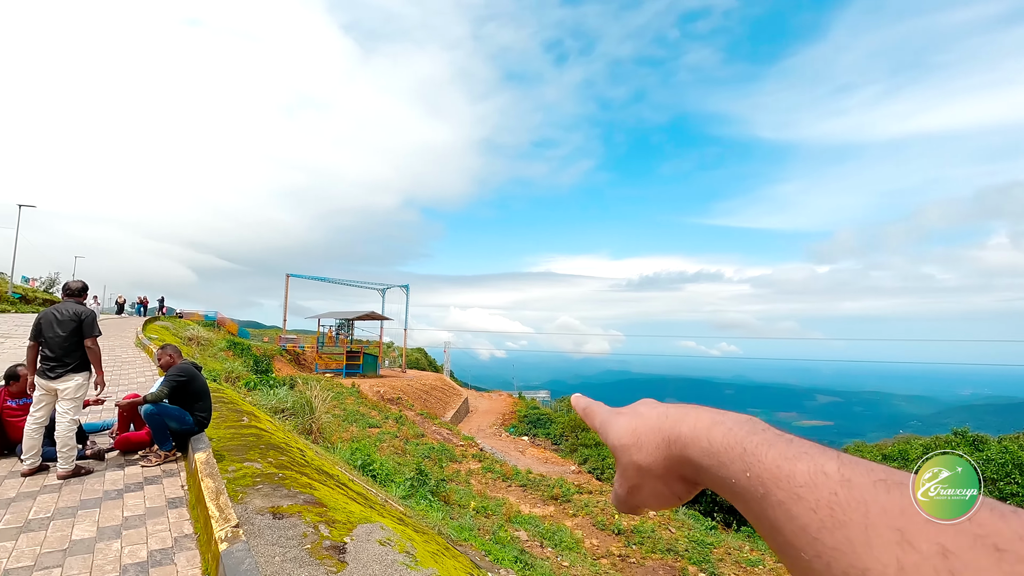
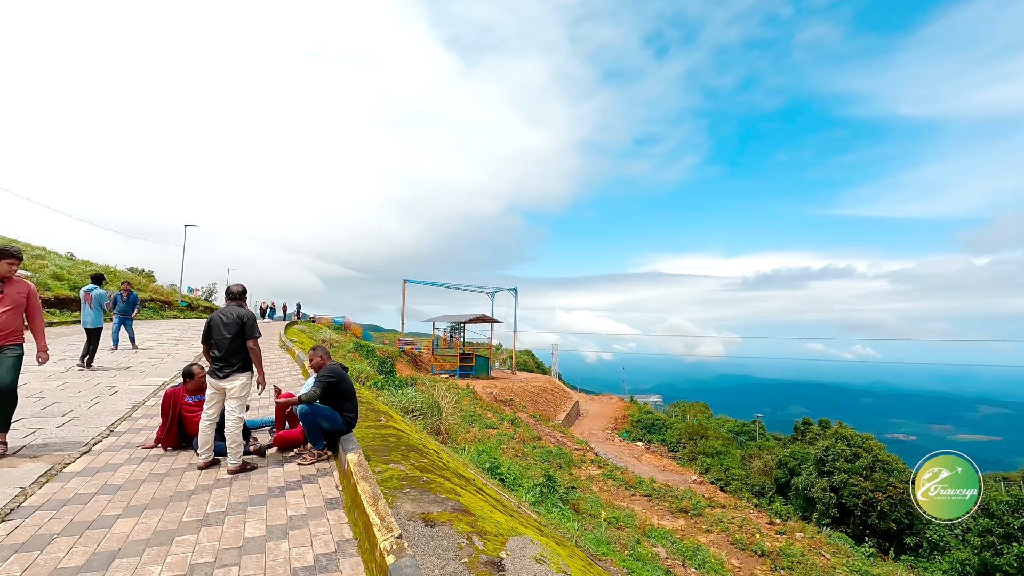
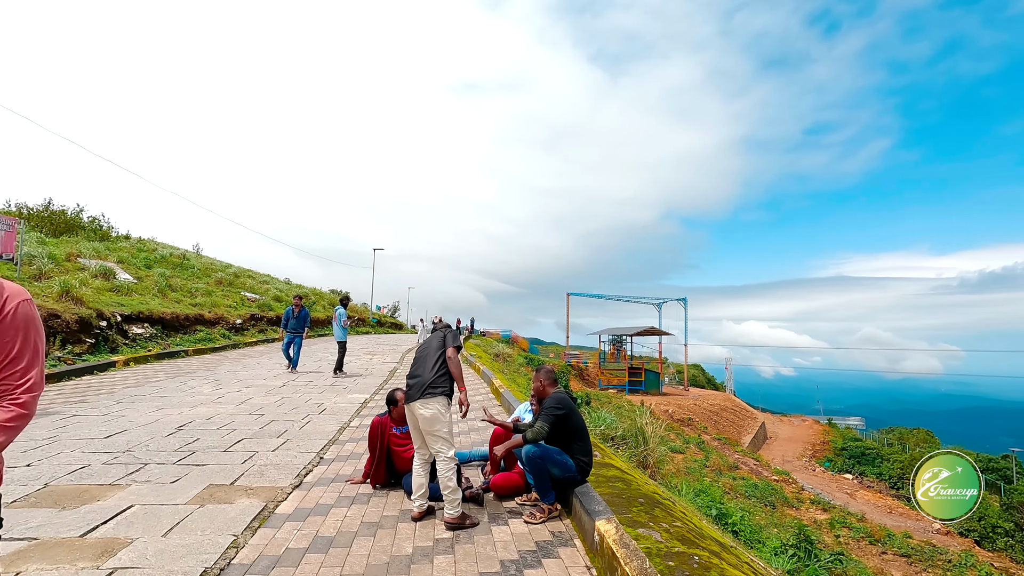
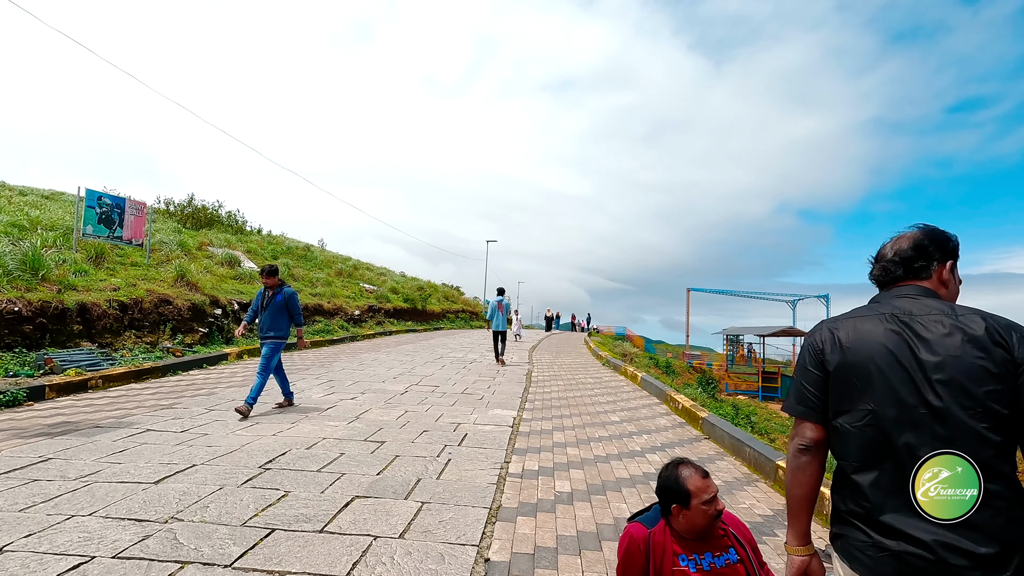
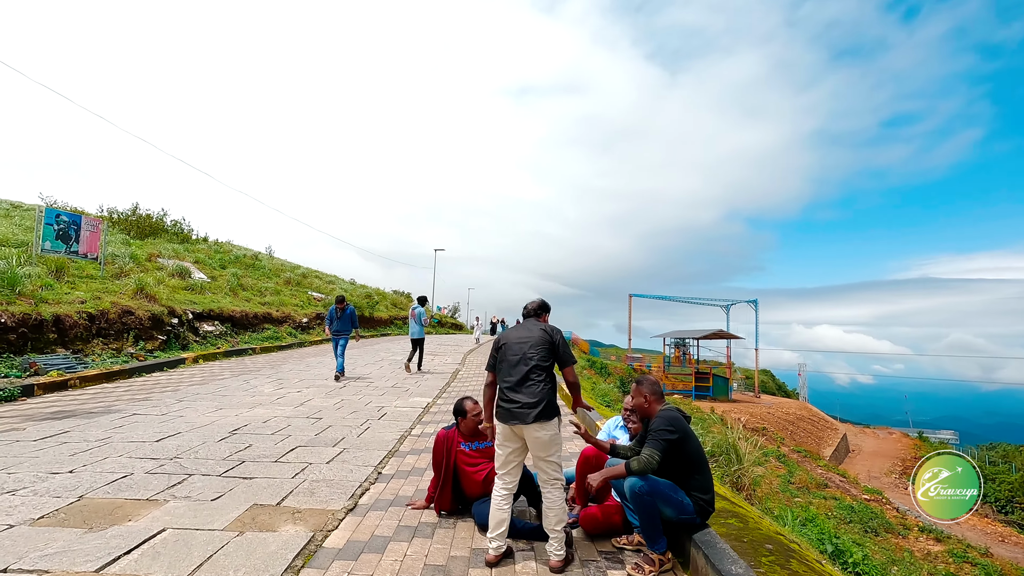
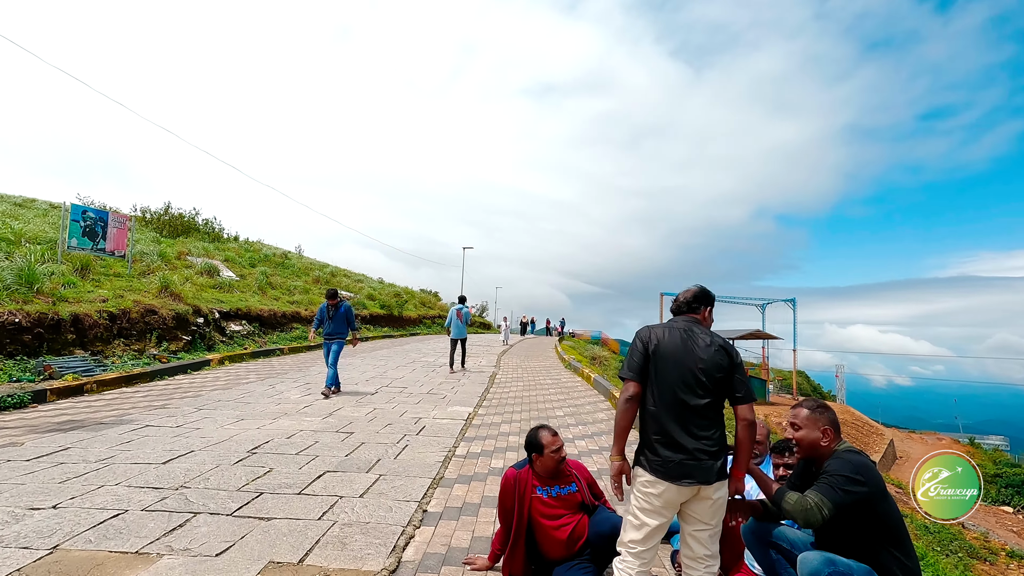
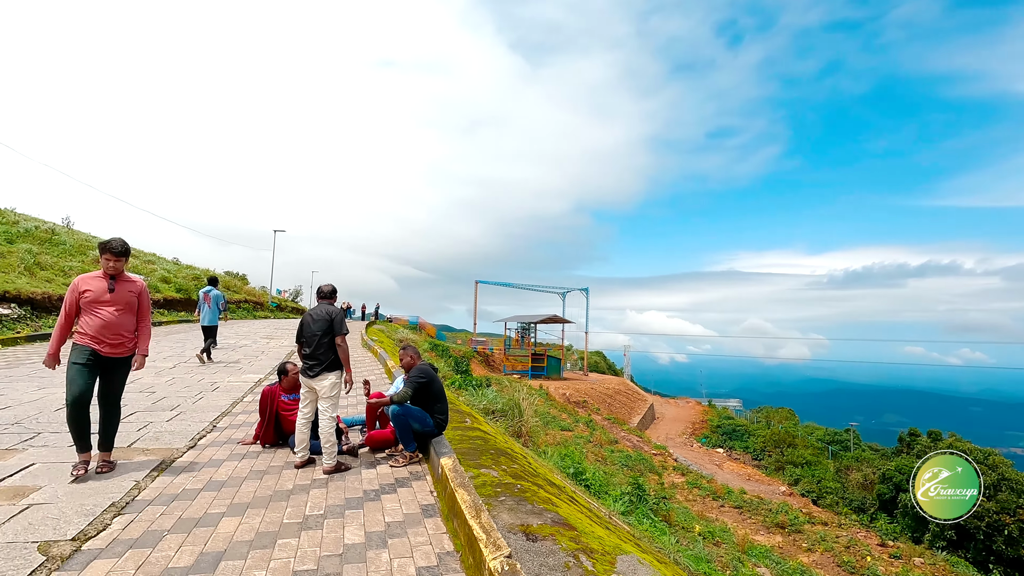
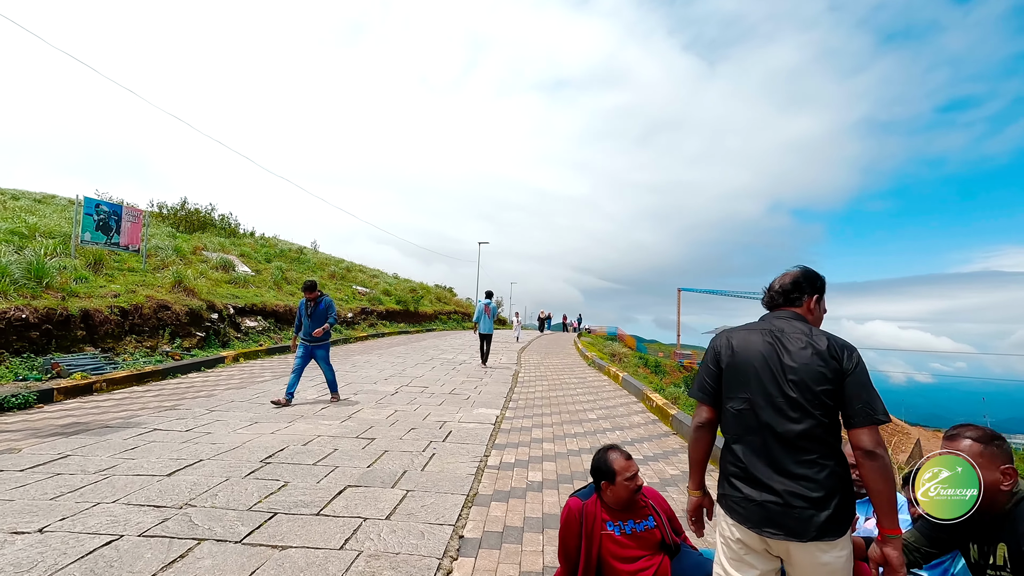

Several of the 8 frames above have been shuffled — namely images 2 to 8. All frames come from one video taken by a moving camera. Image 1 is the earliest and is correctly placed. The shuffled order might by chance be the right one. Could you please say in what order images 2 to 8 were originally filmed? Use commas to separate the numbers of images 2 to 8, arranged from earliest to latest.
2, 7, 3, 5, 6, 8, 4
